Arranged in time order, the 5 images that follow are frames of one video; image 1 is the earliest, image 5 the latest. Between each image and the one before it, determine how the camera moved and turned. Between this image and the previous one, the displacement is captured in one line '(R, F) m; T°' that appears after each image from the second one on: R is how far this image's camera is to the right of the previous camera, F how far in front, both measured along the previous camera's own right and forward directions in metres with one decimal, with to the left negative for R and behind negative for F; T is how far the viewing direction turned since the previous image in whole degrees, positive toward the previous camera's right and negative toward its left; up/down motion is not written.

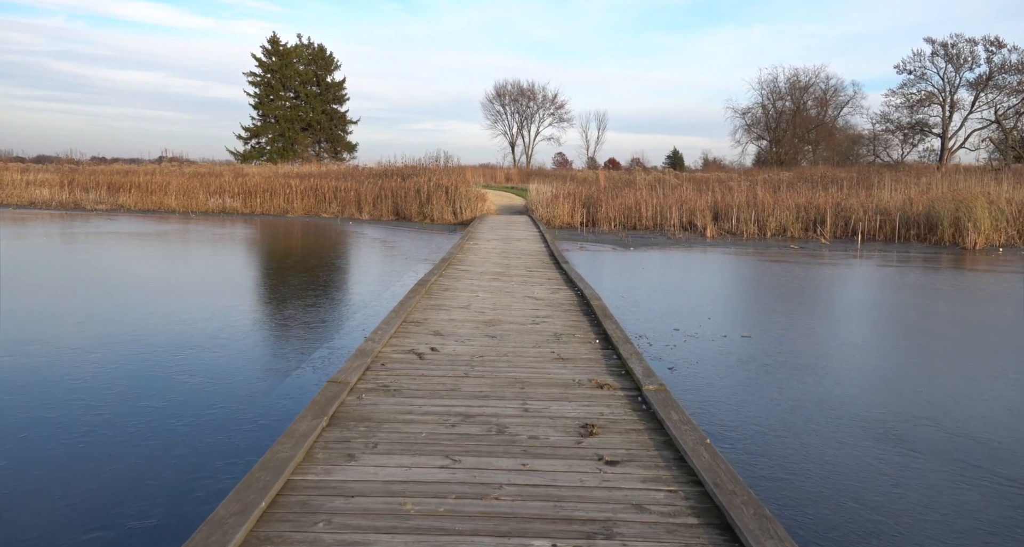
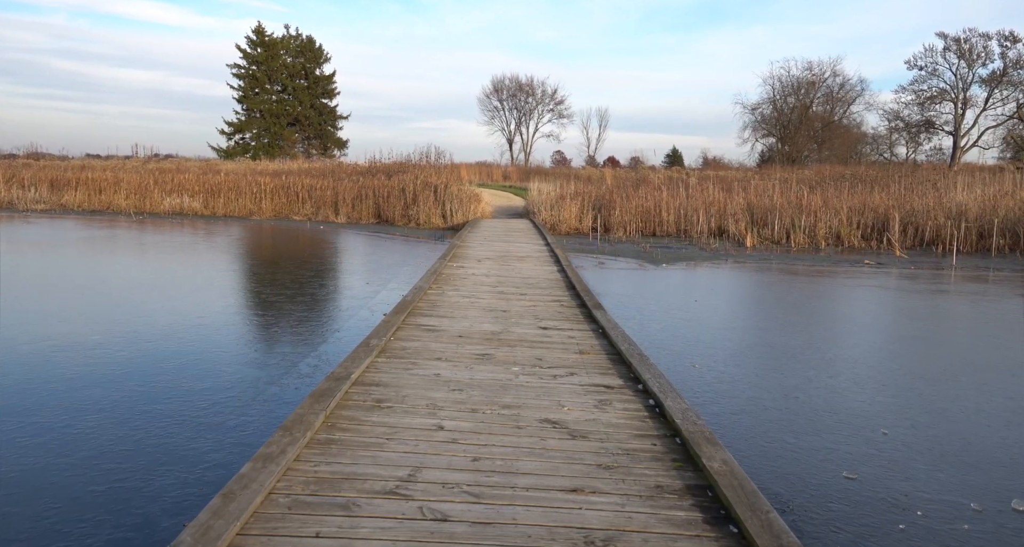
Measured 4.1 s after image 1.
(0.0, +3.1) m; 0°
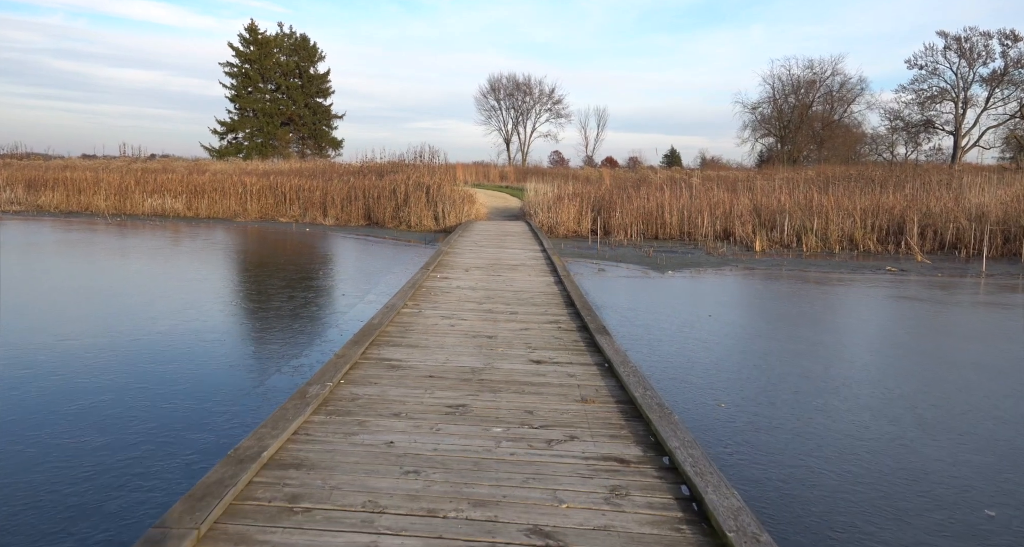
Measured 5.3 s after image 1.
(+0.1, +0.9) m; 0°
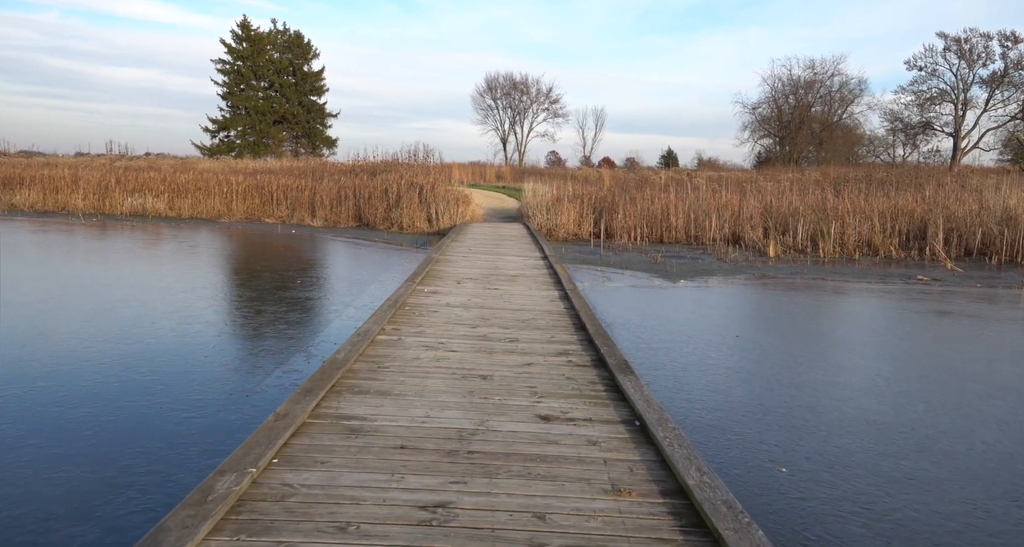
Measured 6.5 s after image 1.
(0.0, +0.9) m; 0°
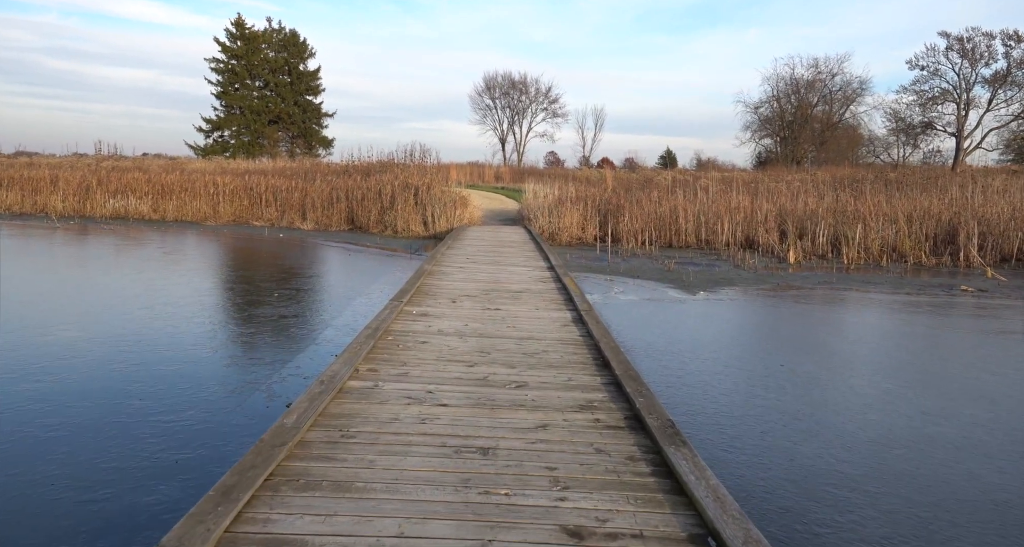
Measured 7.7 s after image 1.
(0.0, +0.9) m; 0°
